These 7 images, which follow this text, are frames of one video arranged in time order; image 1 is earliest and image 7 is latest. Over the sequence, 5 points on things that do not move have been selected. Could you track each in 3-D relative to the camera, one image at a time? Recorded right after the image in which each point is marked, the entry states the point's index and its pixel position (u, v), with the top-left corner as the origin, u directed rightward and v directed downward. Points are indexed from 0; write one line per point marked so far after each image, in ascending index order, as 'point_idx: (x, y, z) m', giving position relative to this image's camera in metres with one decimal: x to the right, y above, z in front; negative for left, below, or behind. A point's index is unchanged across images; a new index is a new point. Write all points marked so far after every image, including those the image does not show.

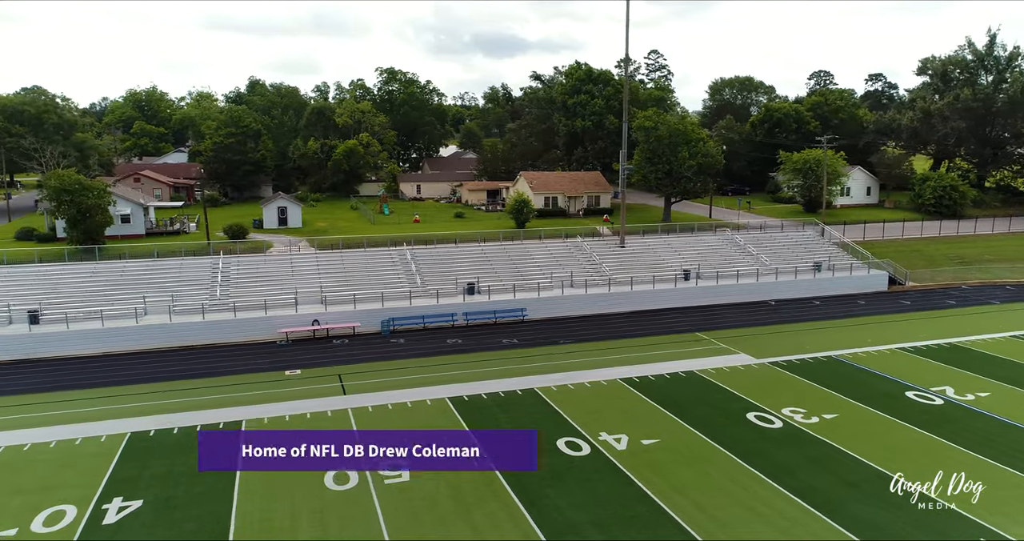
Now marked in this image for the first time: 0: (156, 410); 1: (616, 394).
0: (-8.9, -3.5, +17.7) m
1: (+2.8, -3.2, +18.8) m
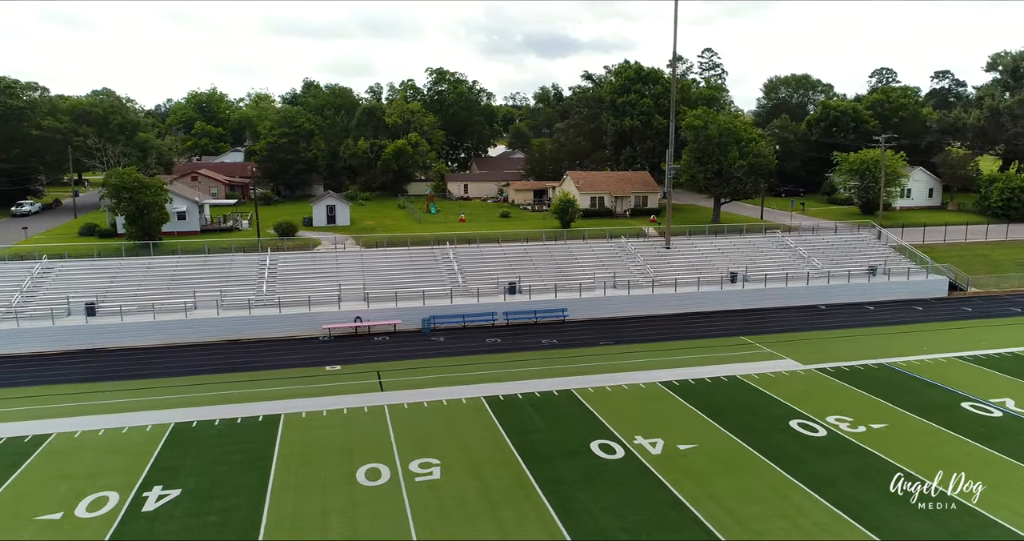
0: (-8.0, -3.4, +18.2) m
1: (+3.7, -3.3, +18.5) m
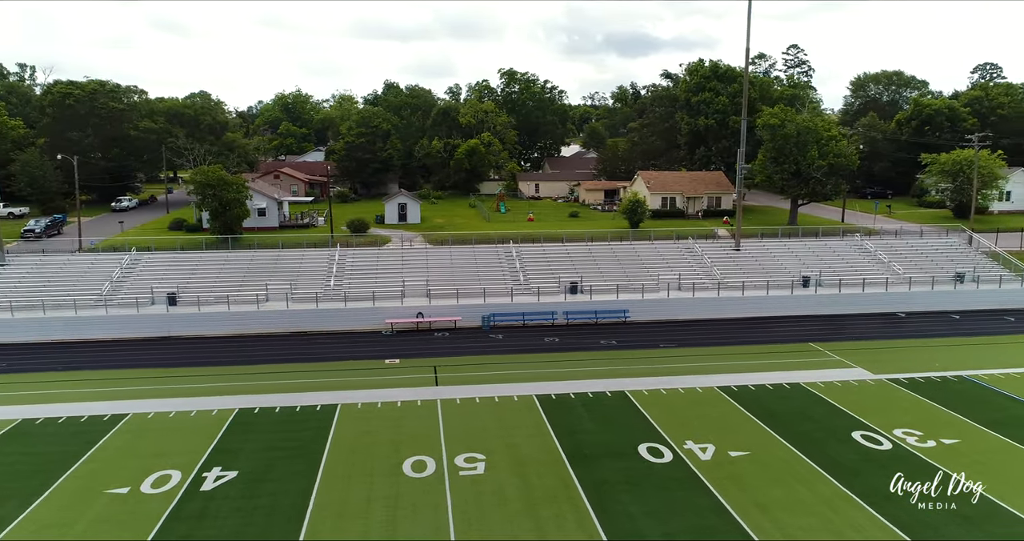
0: (-6.6, -3.2, +19.0) m
1: (+5.0, -3.3, +18.0) m
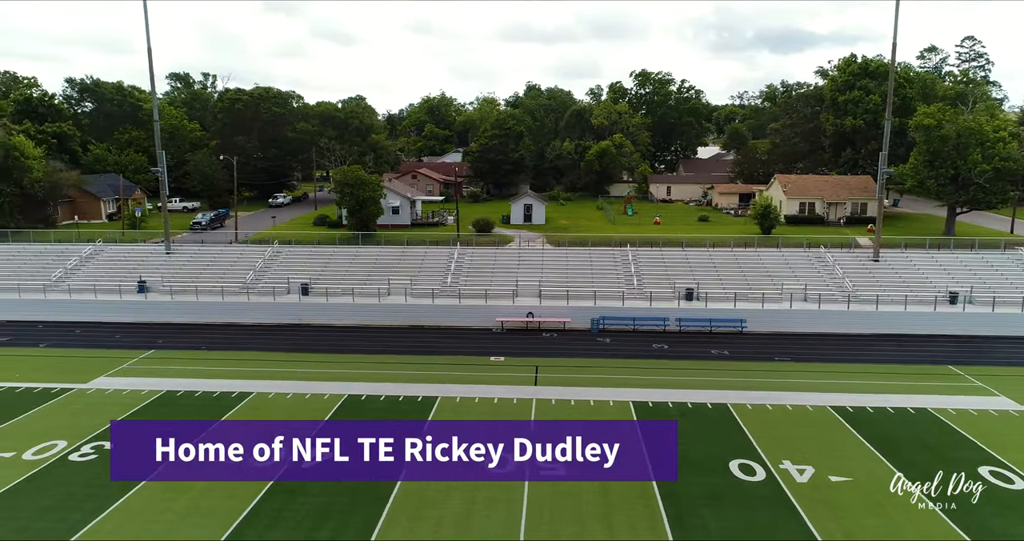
0: (-3.9, -3.1, +20.2) m
1: (+7.3, -3.6, +17.0) m
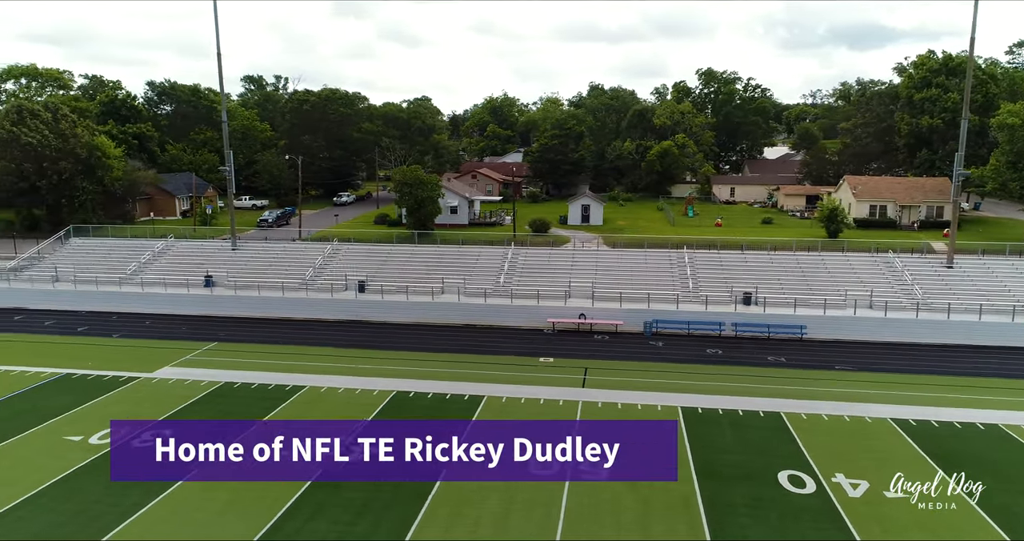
0: (-2.5, -3.0, +20.4) m
1: (+8.3, -3.7, +16.2) m
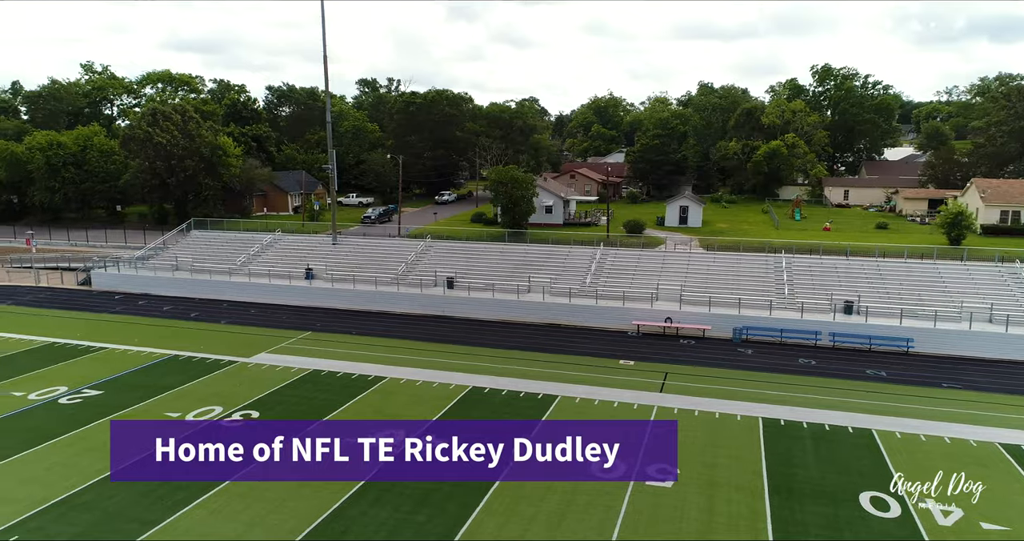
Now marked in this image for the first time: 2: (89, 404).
0: (-0.3, -3.0, +20.6) m
1: (+9.8, -3.9, +14.9) m
2: (-10.2, -3.2, +17.1) m
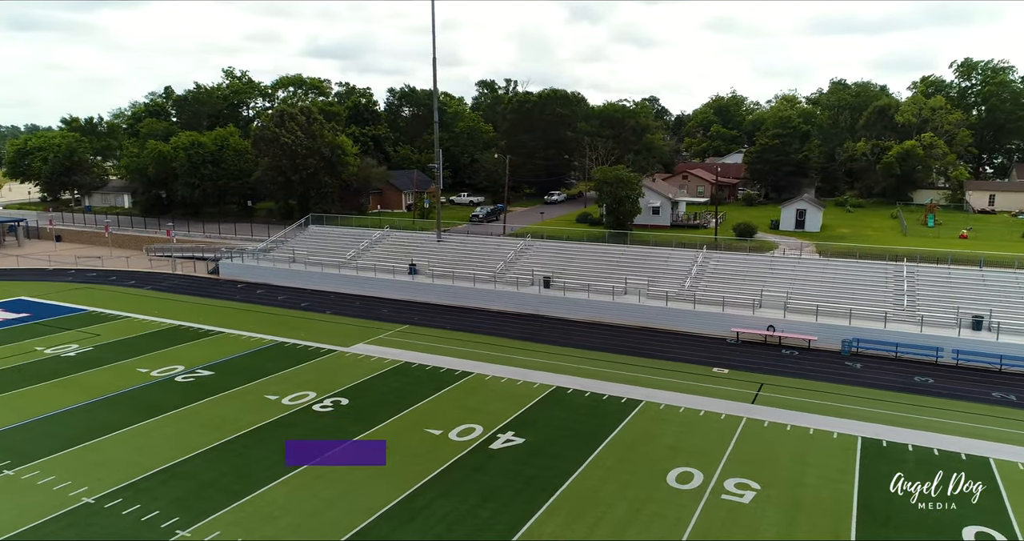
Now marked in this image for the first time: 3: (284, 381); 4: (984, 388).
0: (+2.1, -3.0, +20.4) m
1: (+11.2, -4.2, +13.1) m
2: (-8.1, -2.9, +18.5) m
3: (-6.0, -2.9, +18.8) m
4: (+12.8, -3.2, +19.4) m
